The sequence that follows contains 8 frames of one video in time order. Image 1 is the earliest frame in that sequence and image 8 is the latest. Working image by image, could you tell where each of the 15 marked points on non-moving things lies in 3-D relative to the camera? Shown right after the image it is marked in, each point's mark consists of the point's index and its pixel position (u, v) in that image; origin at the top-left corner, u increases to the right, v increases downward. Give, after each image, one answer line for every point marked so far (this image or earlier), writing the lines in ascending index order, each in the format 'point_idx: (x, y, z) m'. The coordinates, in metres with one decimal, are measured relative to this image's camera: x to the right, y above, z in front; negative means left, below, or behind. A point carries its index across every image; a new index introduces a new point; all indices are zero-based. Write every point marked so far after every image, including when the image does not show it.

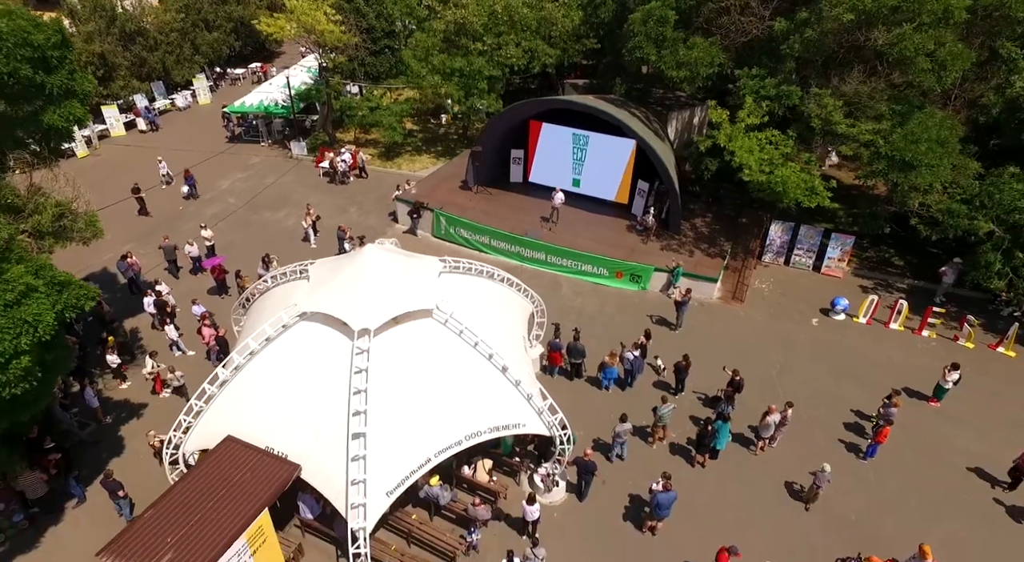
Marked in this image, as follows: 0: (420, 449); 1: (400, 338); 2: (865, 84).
0: (-1.8, -3.2, +11.0) m
1: (-2.4, -1.1, +11.7) m
2: (+11.0, +6.1, +17.5) m
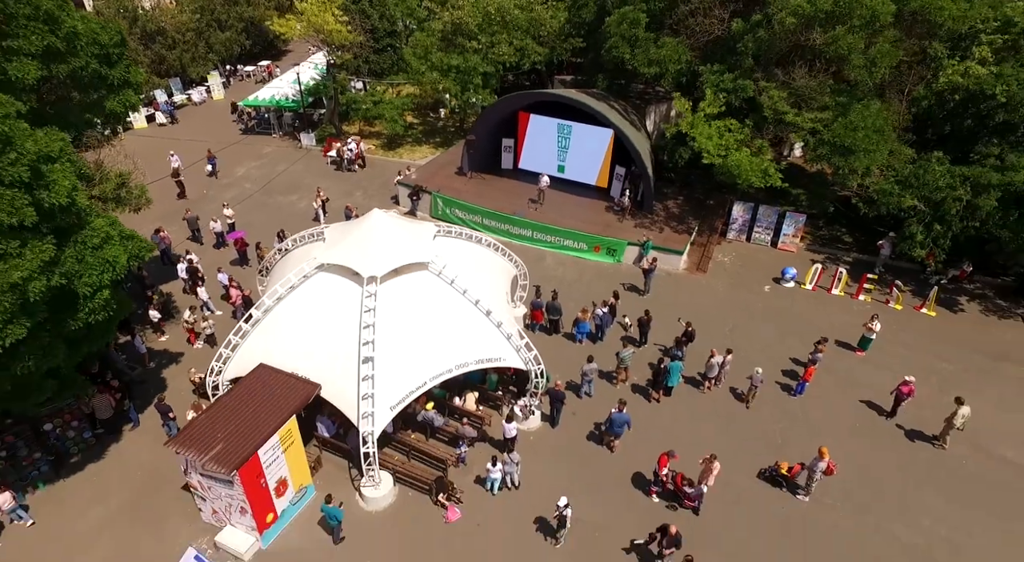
0: (-2.3, -2.2, +13.5) m
1: (-2.8, -0.1, +14.2) m
2: (+10.5, +7.2, +20.0) m
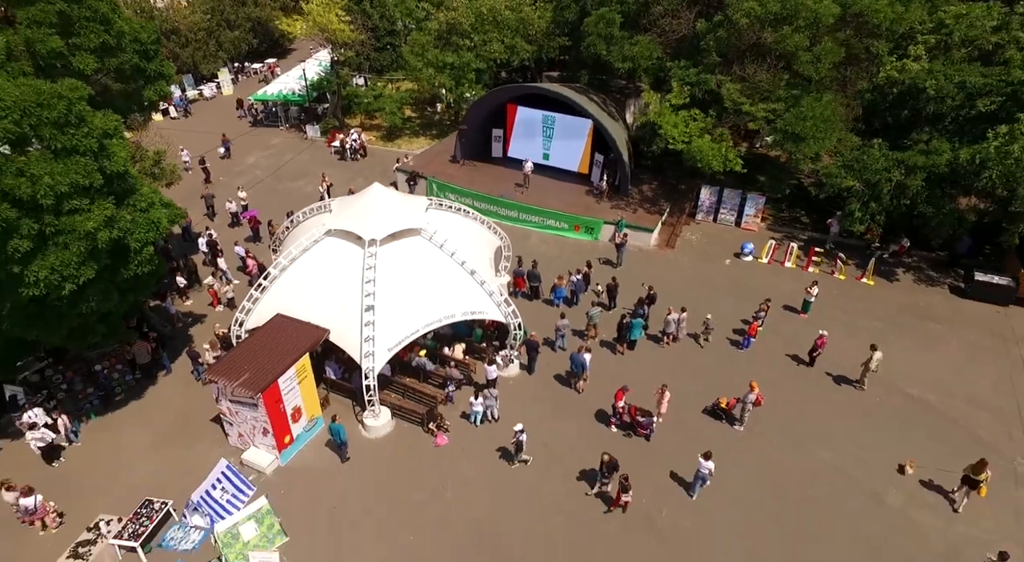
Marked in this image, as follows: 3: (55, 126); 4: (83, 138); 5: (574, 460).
0: (-2.8, -1.1, +15.9) m
1: (-3.4, +1.0, +16.6) m
2: (+10.0, +8.2, +22.4) m
3: (-9.4, +3.2, +11.7) m
4: (-9.3, +3.1, +12.2) m
5: (+1.7, -4.8, +15.1) m
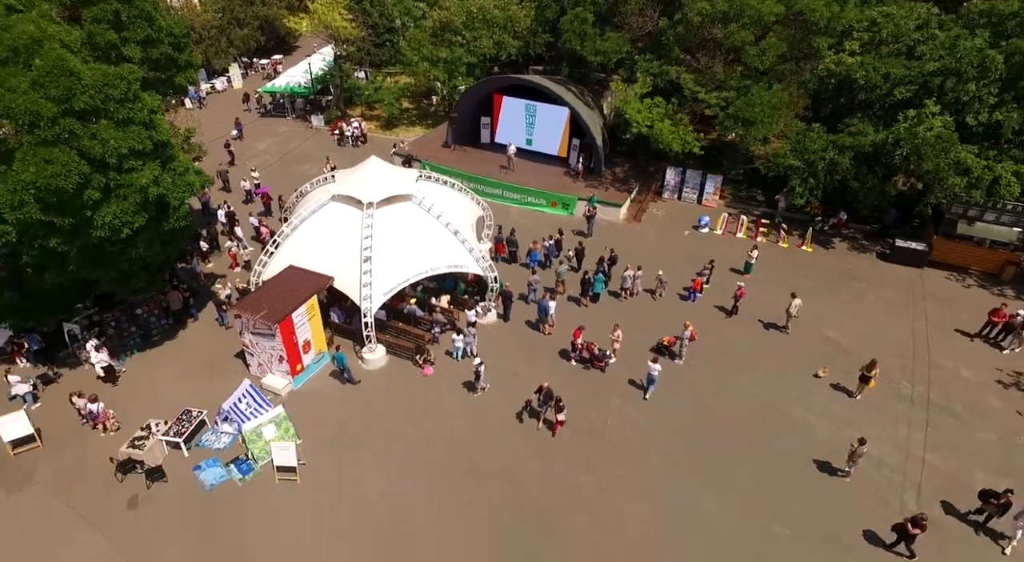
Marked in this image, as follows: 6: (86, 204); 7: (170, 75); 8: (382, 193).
0: (-3.6, +0.3, +18.9) m
1: (-4.2, +2.4, +19.6) m
2: (+9.2, +9.7, +25.3) m
3: (-10.2, +4.7, +14.7) m
4: (-10.1, +4.5, +15.2) m
5: (+0.8, -3.4, +18.1) m
6: (-10.5, +1.9, +14.1) m
7: (-11.7, +7.1, +19.4) m
8: (-4.4, +3.0, +19.4) m
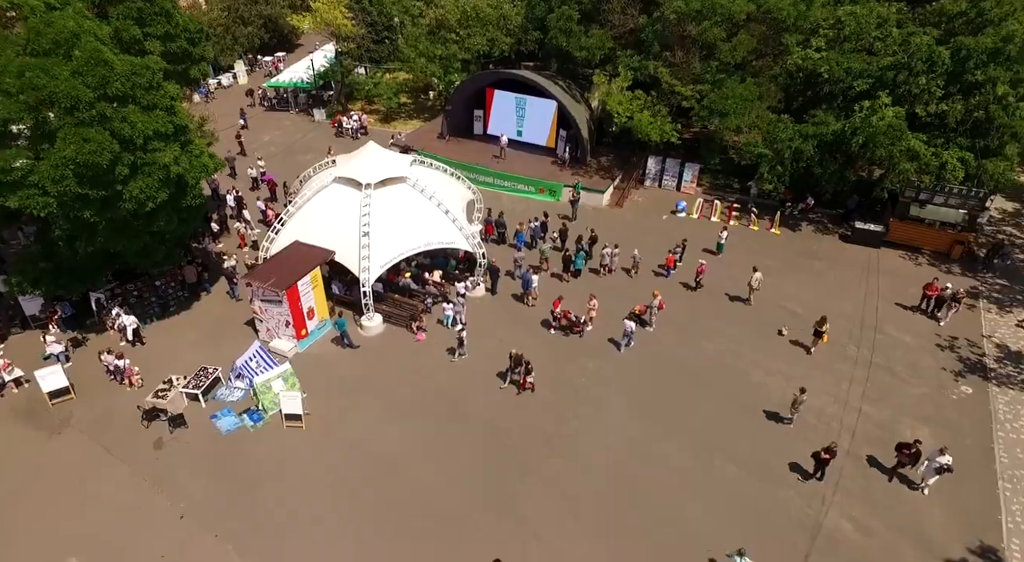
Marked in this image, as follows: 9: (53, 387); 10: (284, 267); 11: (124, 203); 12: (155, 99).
0: (-4.2, +1.2, +20.8) m
1: (-4.7, +3.4, +21.4) m
2: (+8.7, +10.6, +27.2) m
3: (-10.8, +5.6, +16.6) m
4: (-10.6, +5.5, +17.1) m
5: (+0.3, -2.4, +20.0) m
6: (-11.1, +2.9, +15.9) m
7: (-12.2, +8.0, +21.3) m
8: (-5.0, +3.9, +21.2) m
9: (-13.8, -3.2, +17.0) m
10: (-7.8, +0.5, +19.5) m
11: (-11.0, +2.2, +16.2) m
12: (-10.7, +5.4, +17.0) m
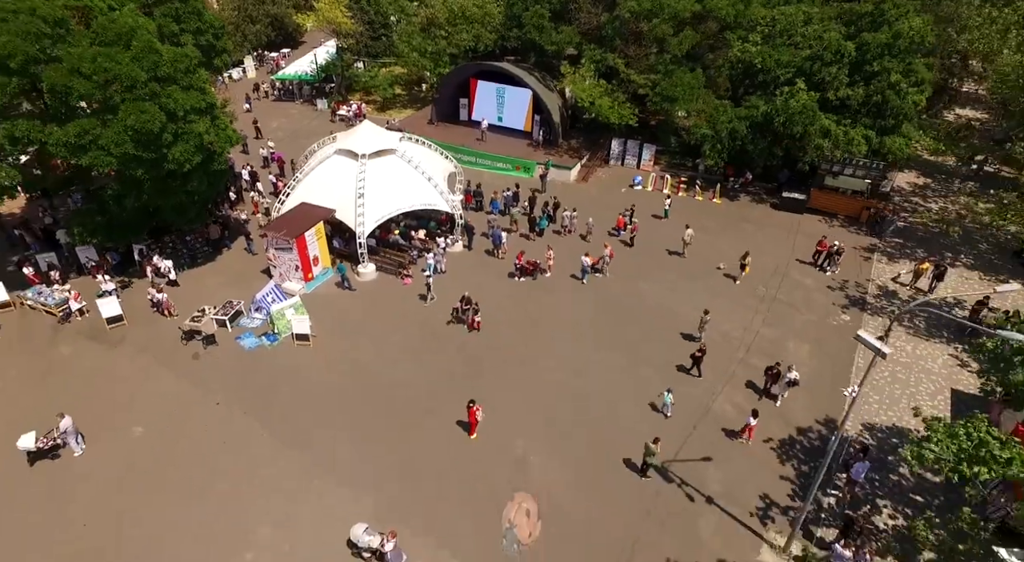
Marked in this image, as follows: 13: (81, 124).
0: (-5.4, +3.2, +24.9) m
1: (-5.9, +5.3, +25.6) m
2: (+7.5, +12.6, +31.3) m
3: (-12.0, +7.6, +20.7) m
4: (-11.9, +7.5, +21.2) m
5: (-0.9, -0.5, +24.1) m
6: (-12.3, +4.8, +20.1) m
7: (-13.5, +10.0, +25.4) m
8: (-6.2, +5.9, +25.4) m
9: (-15.0, -1.2, +21.2) m
10: (-9.1, +2.5, +23.7) m
11: (-12.3, +4.2, +20.4) m
12: (-11.9, +7.4, +21.1) m
13: (-14.2, +5.2, +18.8) m
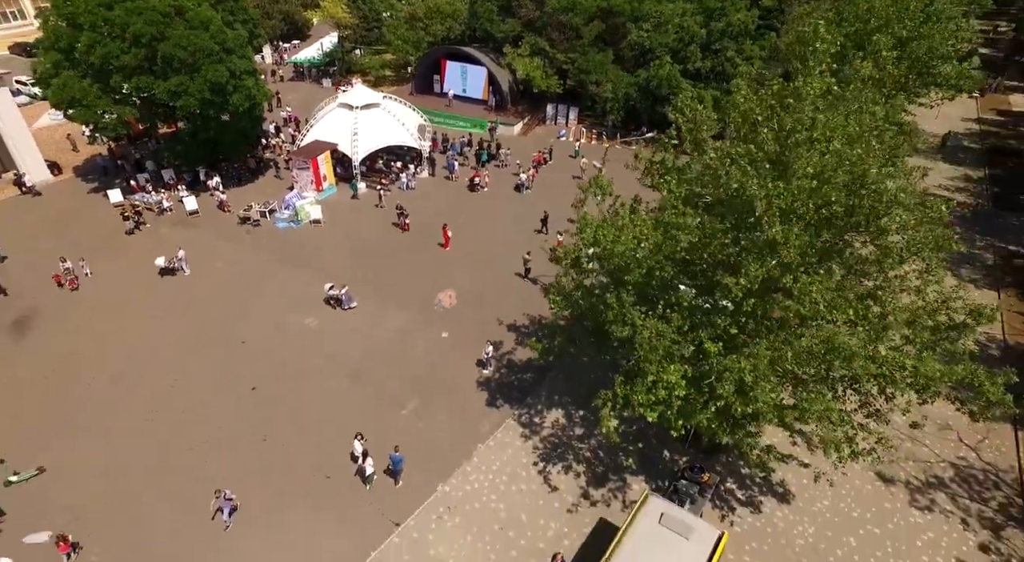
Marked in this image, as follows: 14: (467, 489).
0: (-8.7, +8.6, +35.9) m
1: (-9.2, +10.8, +36.6) m
2: (+4.2, +18.0, +42.2) m
3: (-15.3, +13.0, +31.7) m
4: (-15.1, +12.9, +32.2) m
5: (-4.2, +4.9, +35.1) m
6: (-15.6, +10.2, +31.1) m
7: (-16.7, +15.4, +36.4) m
8: (-9.5, +11.3, +36.4) m
9: (-18.3, +4.2, +32.3) m
10: (-12.3, +7.9, +34.7) m
11: (-15.6, +9.6, +31.4) m
12: (-15.2, +12.8, +32.1) m
13: (-17.5, +10.6, +29.8) m
14: (-1.4, -6.4, +17.6) m
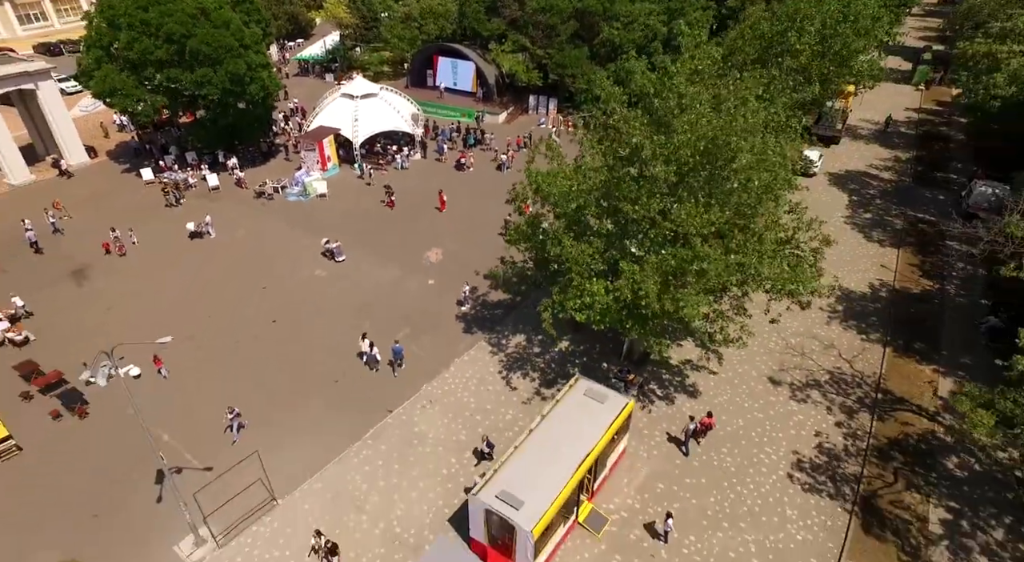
0: (-9.9, +10.8, +40.7) m
1: (-10.4, +12.9, +41.3) m
2: (+3.0, +20.2, +46.9) m
3: (-16.5, +15.2, +36.5) m
4: (-16.4, +15.0, +37.0) m
5: (-5.4, +7.1, +39.9) m
6: (-16.8, +12.4, +35.8) m
7: (-18.0, +17.6, +41.2) m
8: (-10.7, +13.5, +41.1) m
9: (-19.5, +6.4, +37.0) m
10: (-13.6, +10.0, +39.5) m
11: (-16.8, +11.8, +36.1) m
12: (-16.4, +15.0, +36.9) m
13: (-18.8, +12.7, +34.5) m
14: (-2.6, -4.2, +22.4) m
